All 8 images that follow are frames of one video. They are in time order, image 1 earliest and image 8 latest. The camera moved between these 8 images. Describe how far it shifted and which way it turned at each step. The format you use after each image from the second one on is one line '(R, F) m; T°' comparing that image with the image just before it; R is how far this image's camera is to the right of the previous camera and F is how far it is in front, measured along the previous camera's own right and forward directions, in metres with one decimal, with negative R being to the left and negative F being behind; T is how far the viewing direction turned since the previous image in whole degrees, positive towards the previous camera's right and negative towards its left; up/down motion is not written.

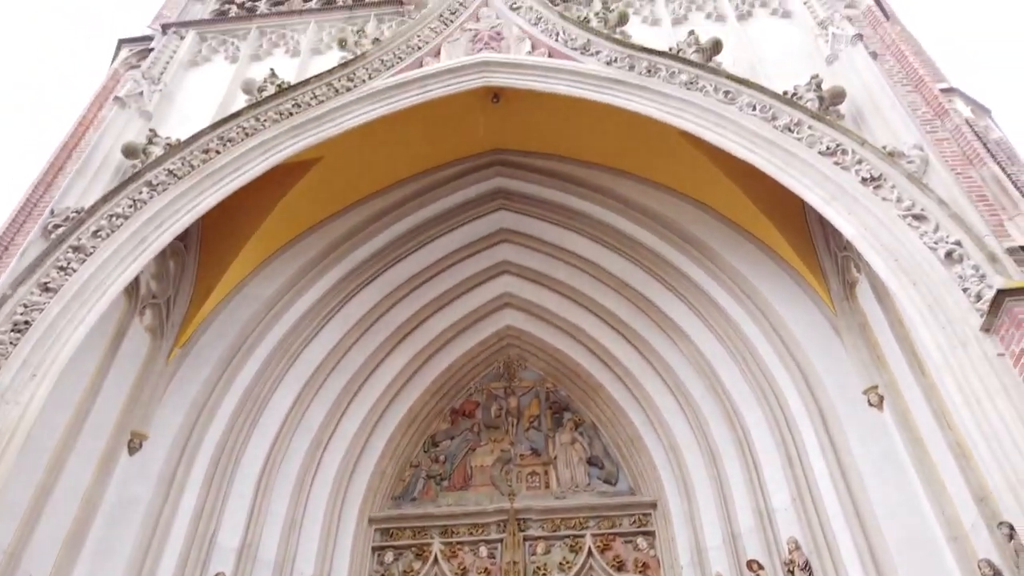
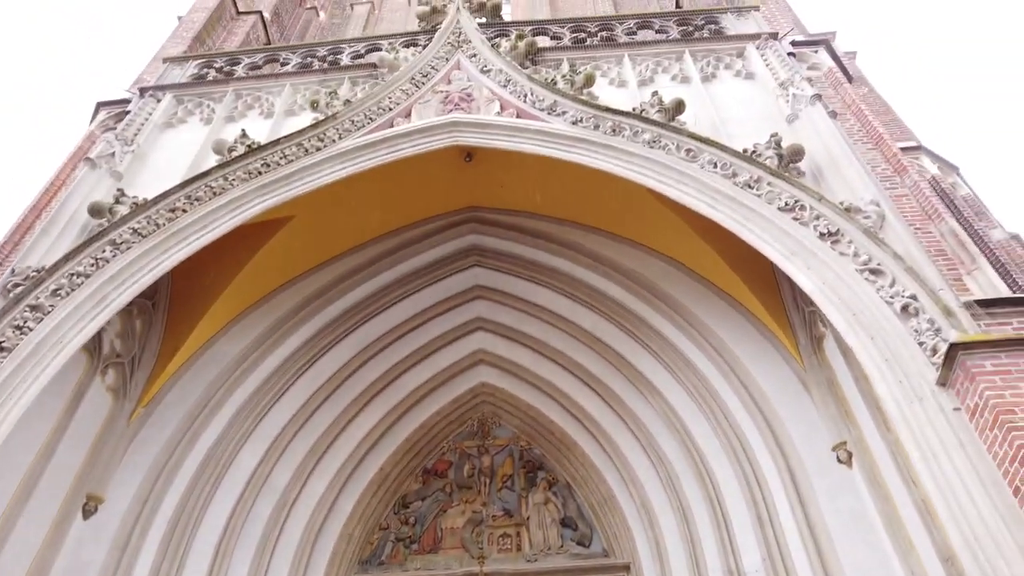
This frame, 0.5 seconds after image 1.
(+0.3, 0.0) m; 0°
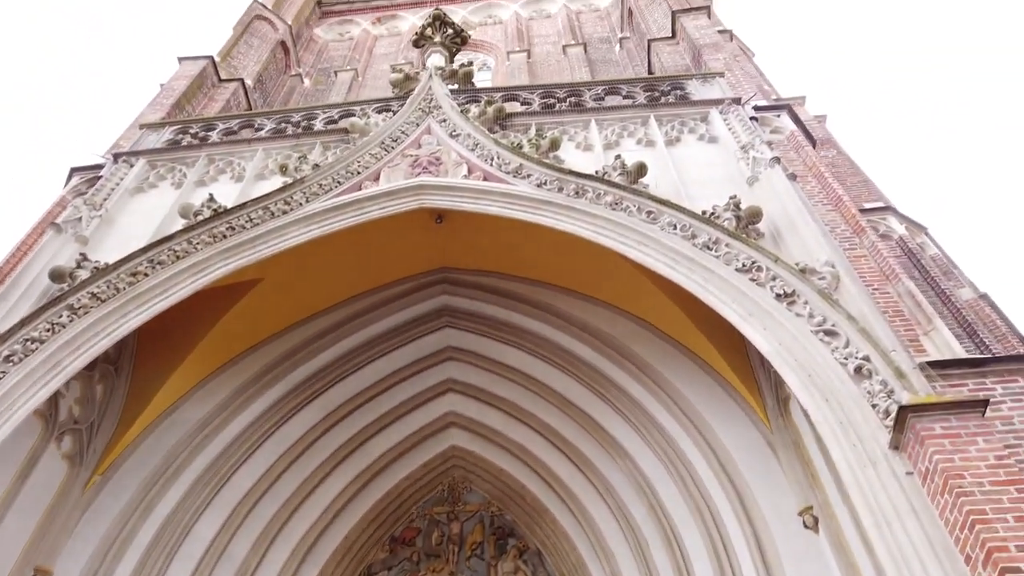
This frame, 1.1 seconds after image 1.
(+0.3, 0.0) m; 0°
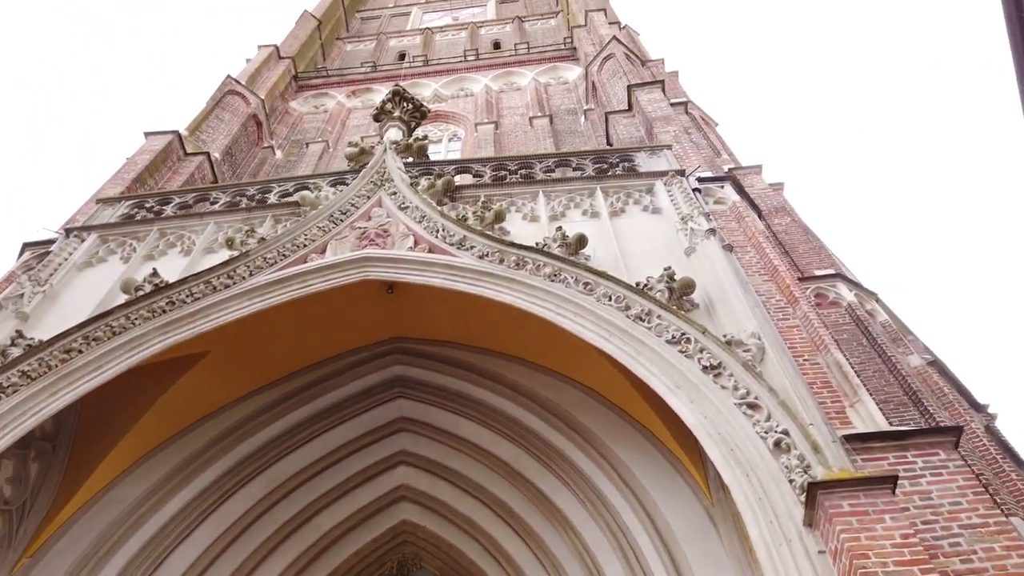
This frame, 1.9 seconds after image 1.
(+0.5, 0.0) m; +1°
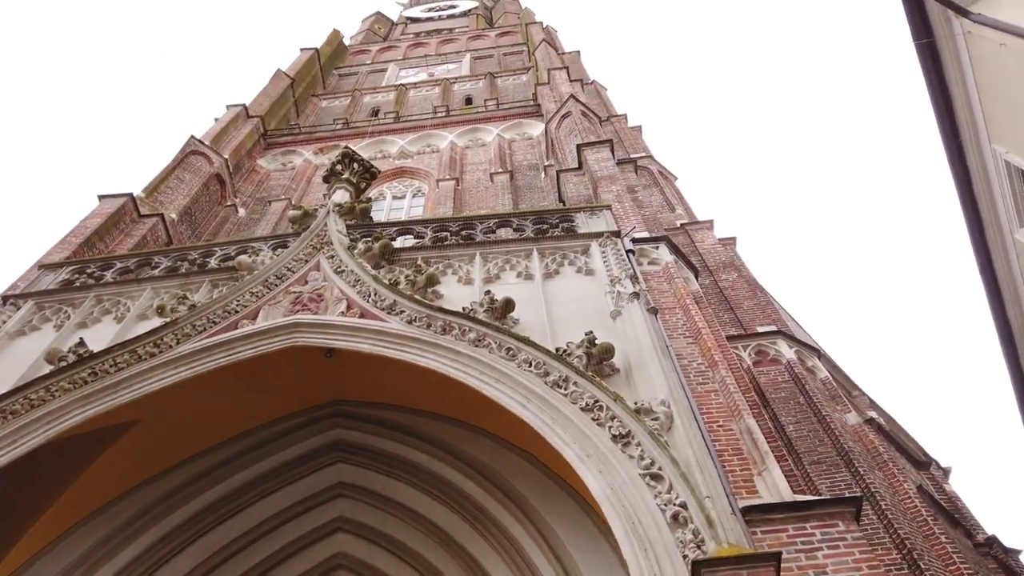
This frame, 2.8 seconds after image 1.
(+0.6, 0.0) m; +1°
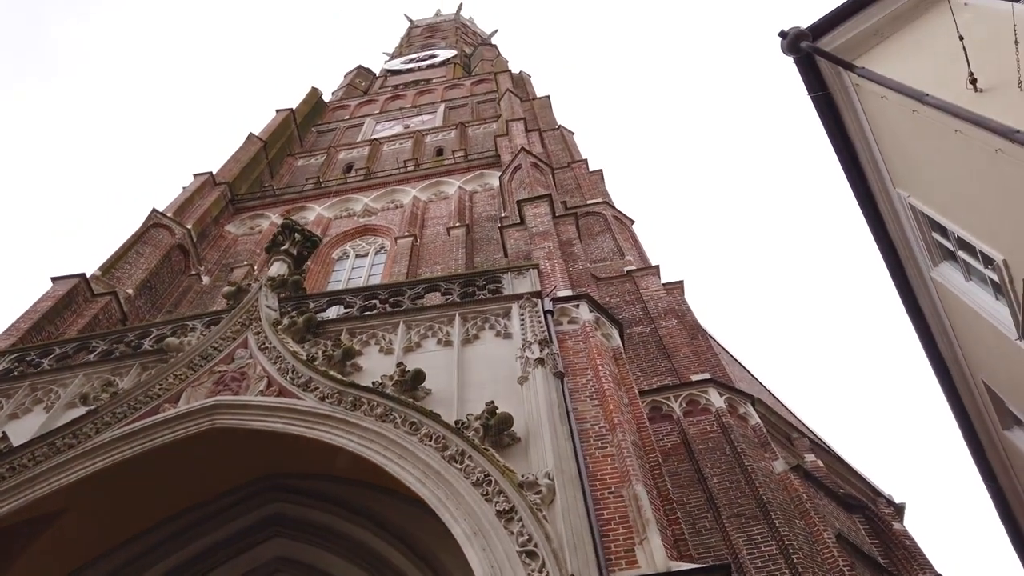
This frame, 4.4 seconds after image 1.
(+1.0, -0.1) m; 0°
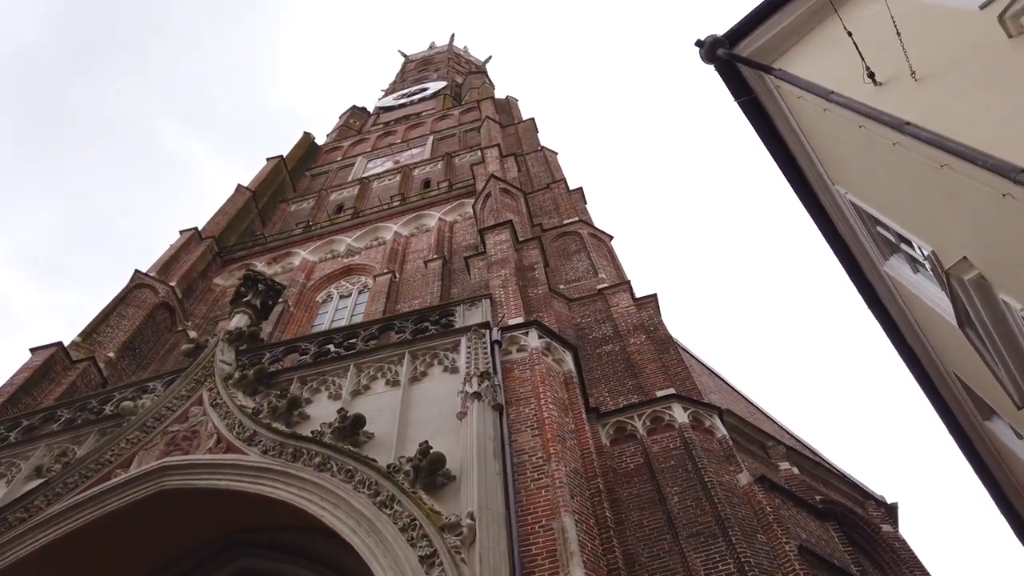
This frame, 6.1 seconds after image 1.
(+0.9, +0.1) m; -2°
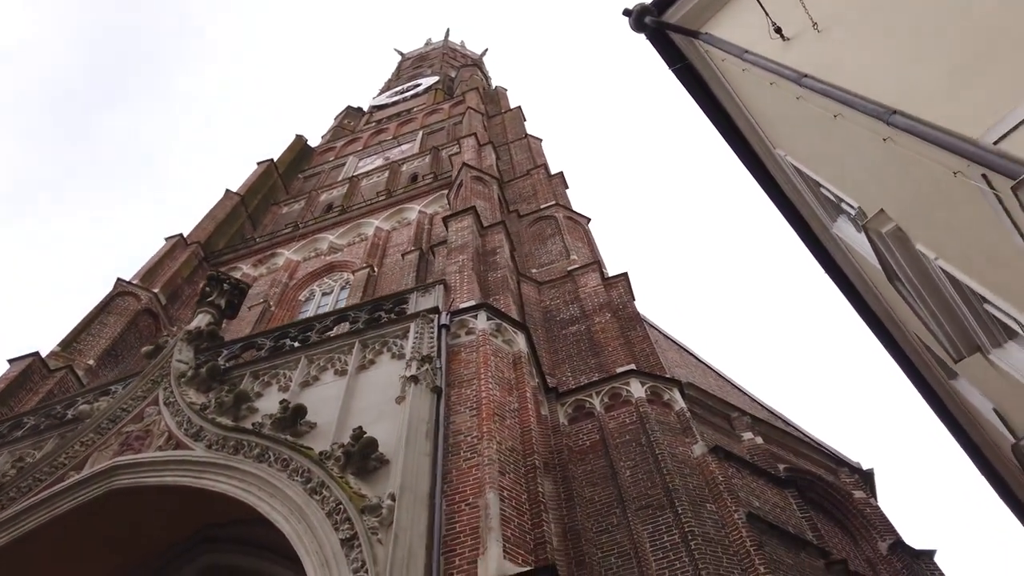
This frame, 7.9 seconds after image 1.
(+0.8, +0.1) m; -1°
